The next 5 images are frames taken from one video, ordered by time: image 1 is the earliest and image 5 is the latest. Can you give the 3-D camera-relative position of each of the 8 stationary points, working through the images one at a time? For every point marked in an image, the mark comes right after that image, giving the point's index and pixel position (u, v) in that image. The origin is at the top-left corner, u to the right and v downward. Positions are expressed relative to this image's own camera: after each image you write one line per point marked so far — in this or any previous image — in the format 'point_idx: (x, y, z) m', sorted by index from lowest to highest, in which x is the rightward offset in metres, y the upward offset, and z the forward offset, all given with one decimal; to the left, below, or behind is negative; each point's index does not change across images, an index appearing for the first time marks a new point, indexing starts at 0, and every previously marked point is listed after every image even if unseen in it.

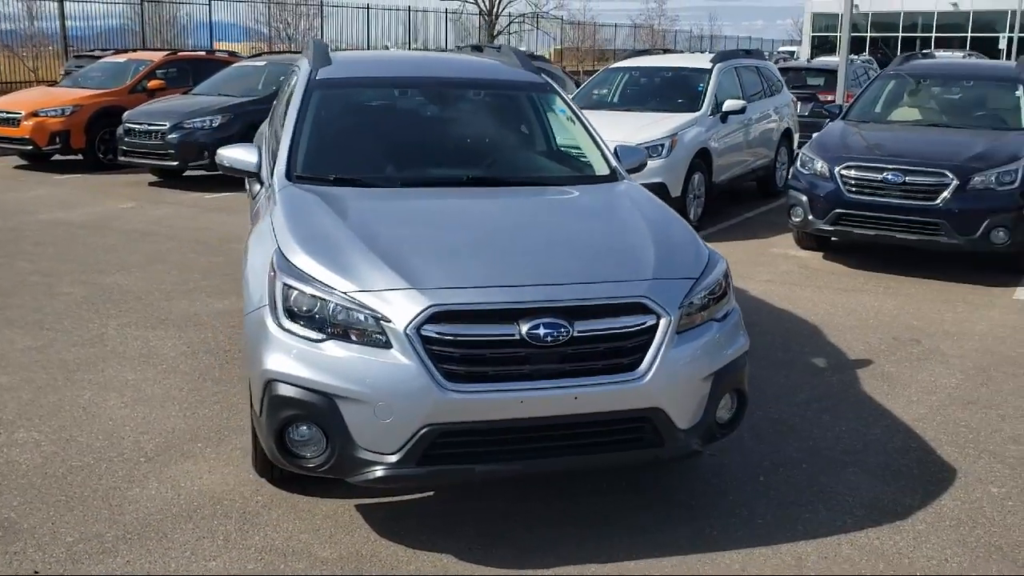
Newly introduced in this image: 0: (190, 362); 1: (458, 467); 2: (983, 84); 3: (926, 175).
0: (-2.0, -0.5, +6.0) m
1: (-0.2, -0.6, +3.5) m
2: (+5.3, +2.3, +10.8) m
3: (+3.7, +1.0, +8.5) m
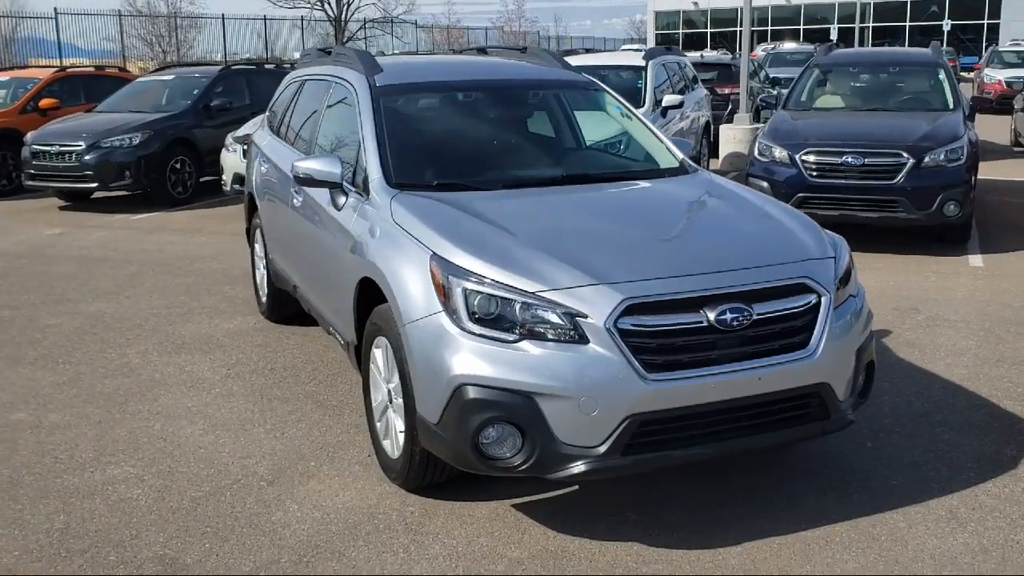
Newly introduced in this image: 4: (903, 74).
0: (-1.6, -0.6, +5.8) m
1: (+0.5, -0.6, +3.6) m
2: (+4.7, +2.6, +11.6) m
3: (+3.5, +1.2, +9.1) m
4: (+4.7, +2.6, +11.6) m
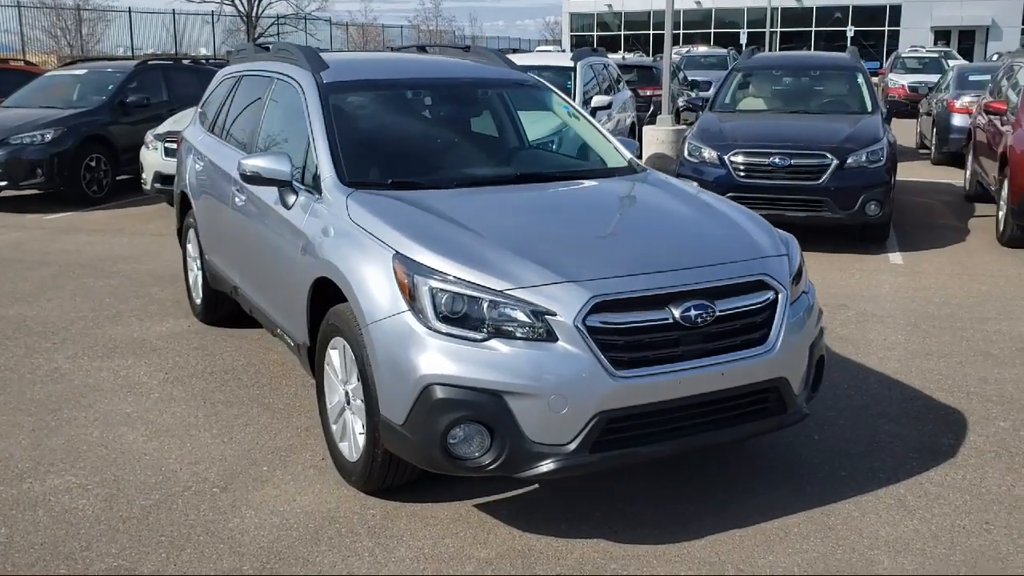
0: (-1.9, -0.6, +5.6) m
1: (+0.4, -0.6, +3.6) m
2: (+3.8, +2.7, +12.0) m
3: (+2.9, +1.3, +9.4) m
4: (+3.8, +2.6, +11.9) m
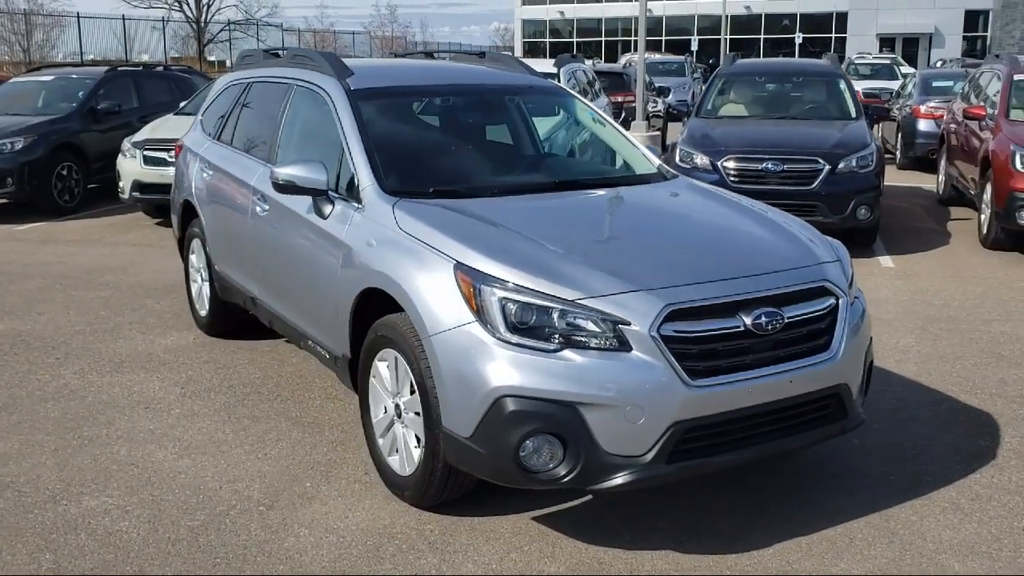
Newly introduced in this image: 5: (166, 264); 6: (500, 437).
0: (-1.7, -0.6, +5.5) m
1: (+0.7, -0.6, +3.6) m
2: (+3.6, +2.6, +12.1) m
3: (+2.8, +1.2, +9.5) m
4: (+3.6, +2.5, +12.1) m
5: (-3.4, +0.2, +9.4) m
6: (0.0, -0.5, +3.5) m
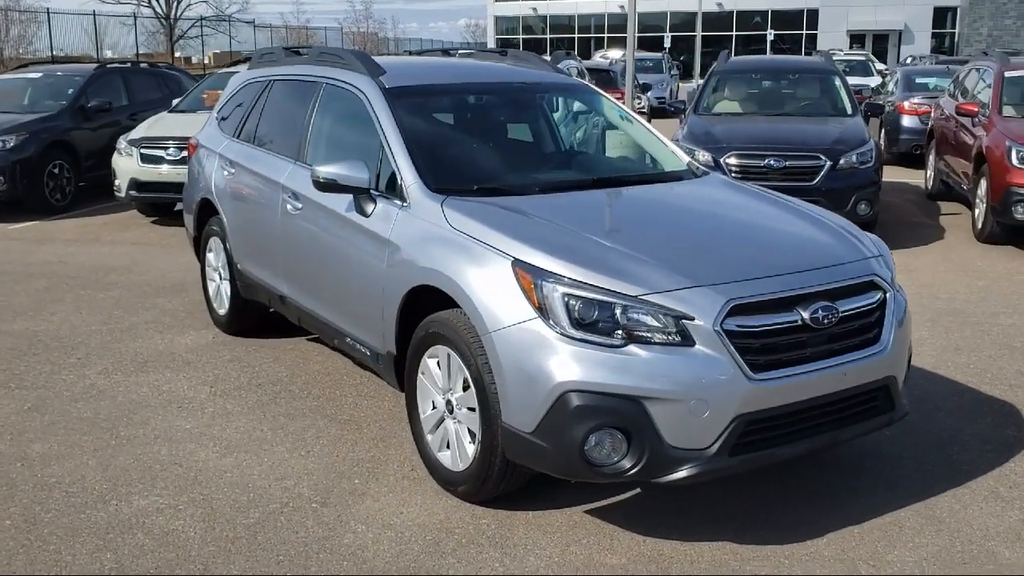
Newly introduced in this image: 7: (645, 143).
0: (-1.6, -0.6, +5.5) m
1: (+0.9, -0.6, +3.6) m
2: (+3.6, +2.7, +12.3) m
3: (+2.9, +1.3, +9.6) m
4: (+3.6, +2.6, +12.2) m
5: (-3.3, +0.2, +9.3) m
6: (+0.2, -0.5, +3.5) m
7: (+0.8, +0.8, +5.6) m
